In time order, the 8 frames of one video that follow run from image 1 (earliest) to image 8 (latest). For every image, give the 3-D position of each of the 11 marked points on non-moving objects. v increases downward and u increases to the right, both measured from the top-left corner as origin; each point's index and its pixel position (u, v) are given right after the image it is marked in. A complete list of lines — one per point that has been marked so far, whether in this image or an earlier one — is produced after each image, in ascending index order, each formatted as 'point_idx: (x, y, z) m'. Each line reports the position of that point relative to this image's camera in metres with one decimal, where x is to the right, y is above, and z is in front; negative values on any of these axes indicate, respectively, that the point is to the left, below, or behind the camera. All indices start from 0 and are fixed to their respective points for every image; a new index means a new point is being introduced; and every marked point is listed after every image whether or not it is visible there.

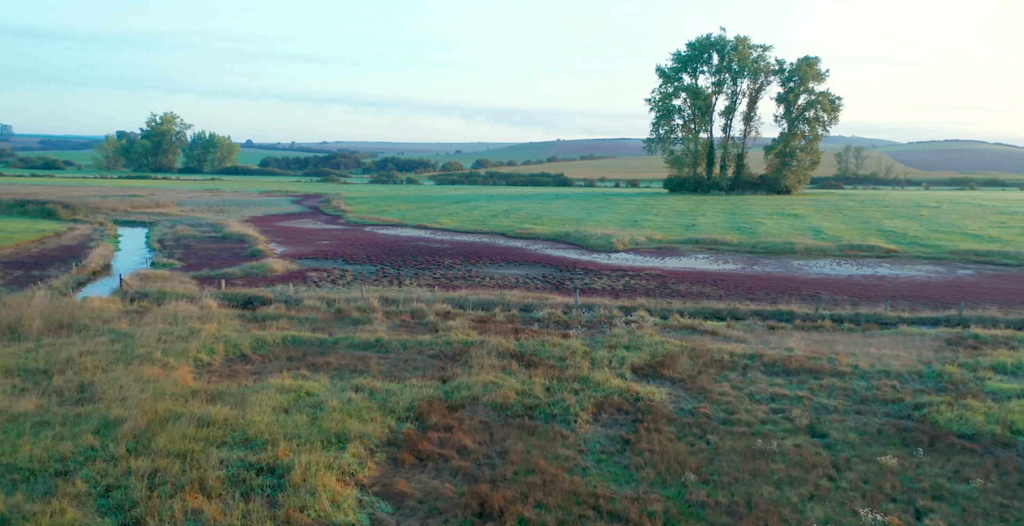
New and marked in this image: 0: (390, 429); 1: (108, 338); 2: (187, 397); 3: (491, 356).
0: (-1.8, -2.5, +9.7) m
1: (-9.0, -1.7, +14.3) m
2: (-5.2, -2.2, +10.8) m
3: (-0.4, -2.0, +13.8) m
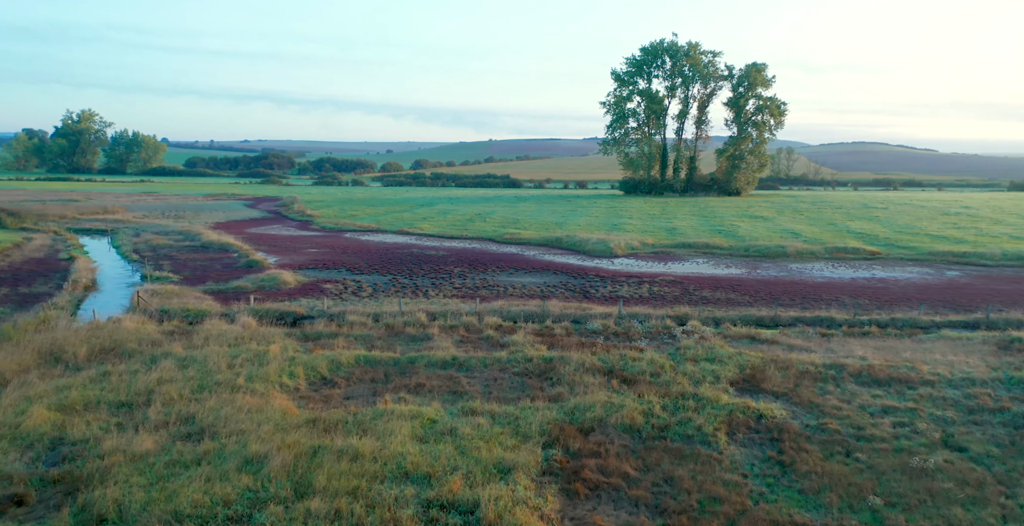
0: (+0.4, -2.8, +9.3) m
1: (-7.1, -2.1, +13.3) m
2: (-3.1, -2.6, +10.1) m
3: (+1.6, -2.4, +13.5) m
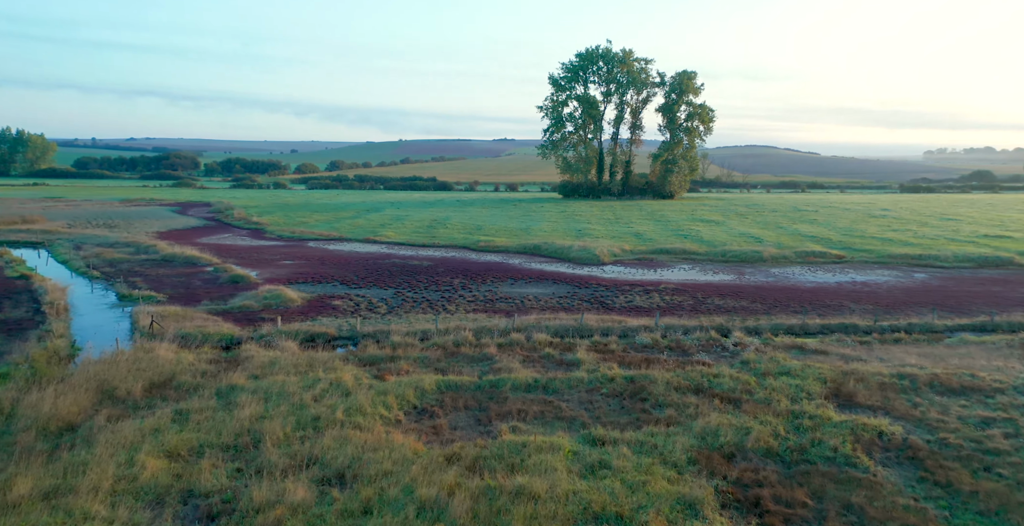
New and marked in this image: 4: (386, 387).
0: (+2.8, -3.2, +9.0) m
1: (-5.1, -2.6, +12.3) m
2: (-0.7, -3.0, +9.5) m
3: (+3.5, -2.7, +13.4) m
4: (-2.6, -2.5, +13.1) m
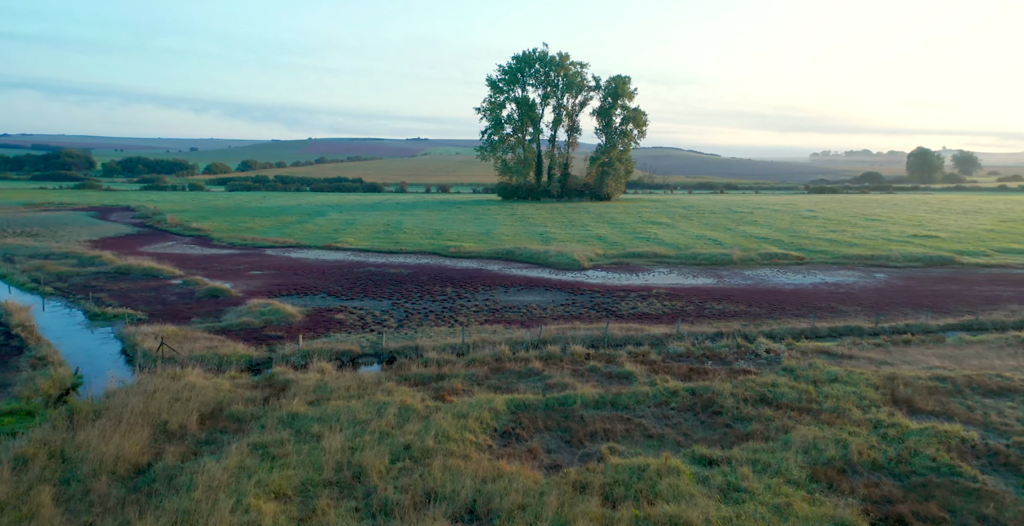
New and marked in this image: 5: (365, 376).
0: (+4.8, -3.4, +9.0) m
1: (-3.5, -3.0, +11.4) m
2: (+1.2, -3.3, +9.1) m
3: (+5.0, -3.0, +13.4) m
4: (-1.0, -2.9, +12.5) m
5: (-3.5, -2.6, +14.9) m
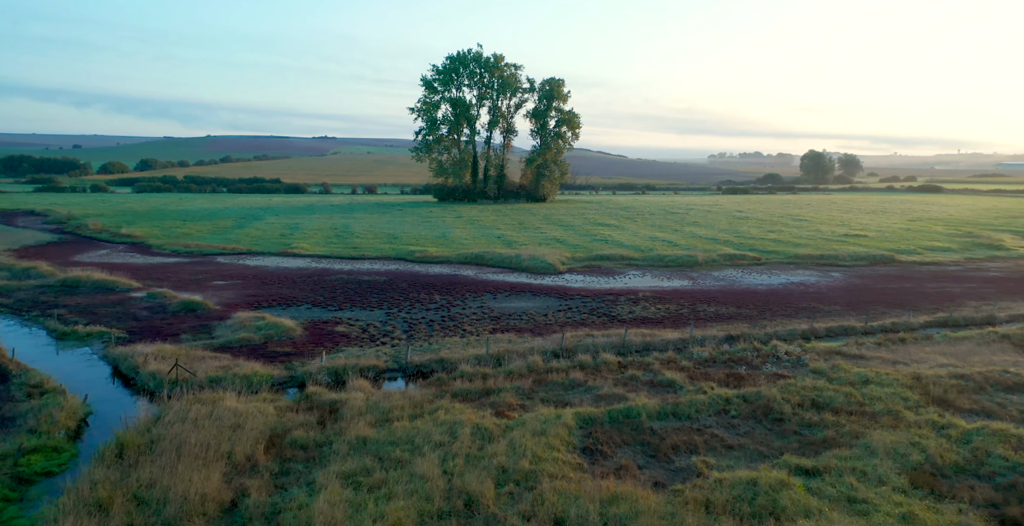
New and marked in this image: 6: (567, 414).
0: (+6.5, -3.6, +9.2) m
1: (-1.9, -3.2, +10.7) m
2: (+3.0, -3.5, +8.9) m
3: (+6.3, -3.2, +13.6) m
4: (+0.4, -3.1, +12.1) m
5: (-2.3, -2.9, +14.2) m
6: (+1.1, -3.1, +13.0) m
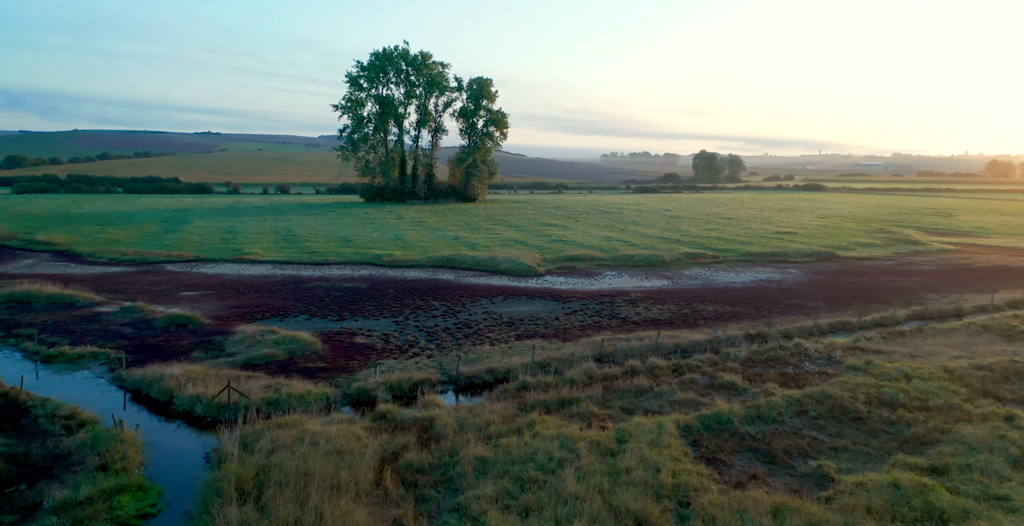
0: (+8.9, -3.7, +9.9) m
1: (+0.3, -3.4, +10.3) m
2: (+5.4, -3.7, +9.1) m
3: (+8.1, -3.2, +14.2) m
4: (+2.5, -3.3, +11.9) m
5: (-0.4, -3.1, +13.7) m
6: (+3.1, -3.3, +12.9) m
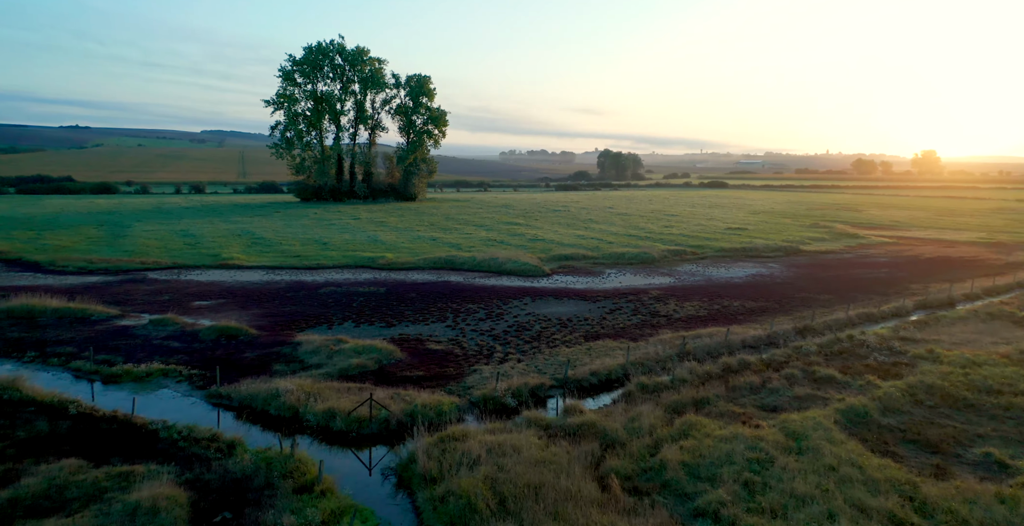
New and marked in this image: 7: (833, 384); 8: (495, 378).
0: (+12.5, -3.6, +11.1) m
1: (+3.9, -3.5, +10.6) m
2: (+9.1, -3.6, +9.9) m
3: (+11.2, -3.2, +15.3) m
4: (+5.9, -3.3, +12.4) m
5: (+2.8, -3.2, +13.9) m
6: (+6.3, -3.3, +13.5) m
7: (+8.2, -3.1, +16.3) m
8: (-0.5, -3.0, +16.8) m
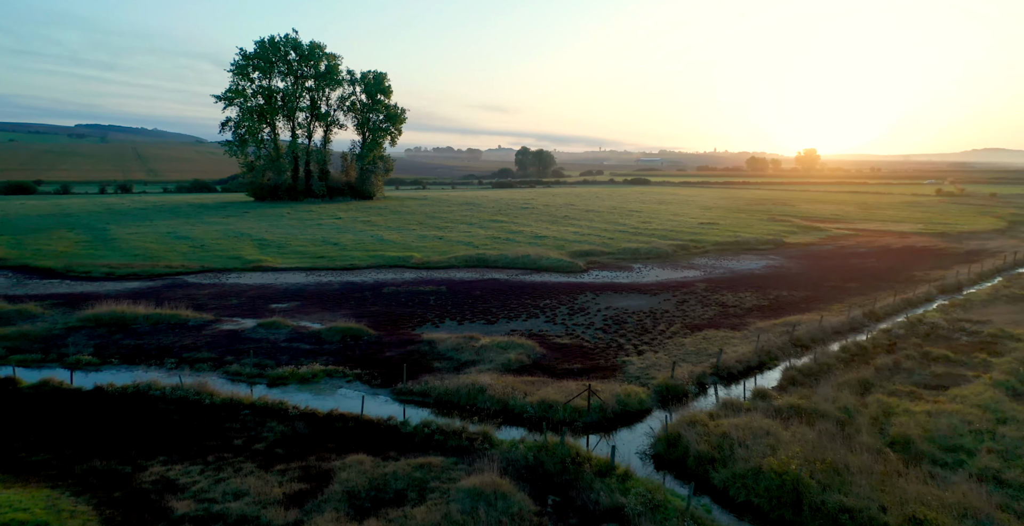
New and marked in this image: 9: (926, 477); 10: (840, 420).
0: (+17.5, -3.3, +13.4) m
1: (+9.0, -3.4, +12.2) m
2: (+14.2, -3.4, +12.0) m
3: (+15.8, -2.9, +17.5) m
4: (+10.7, -3.1, +14.2) m
5: (+7.5, -3.1, +15.4) m
6: (+11.1, -3.1, +15.3) m
7: (+12.7, -2.9, +18.3) m
8: (+4.0, -3.0, +18.0) m
9: (+7.1, -3.6, +11.0) m
10: (+6.8, -3.3, +13.4) m
